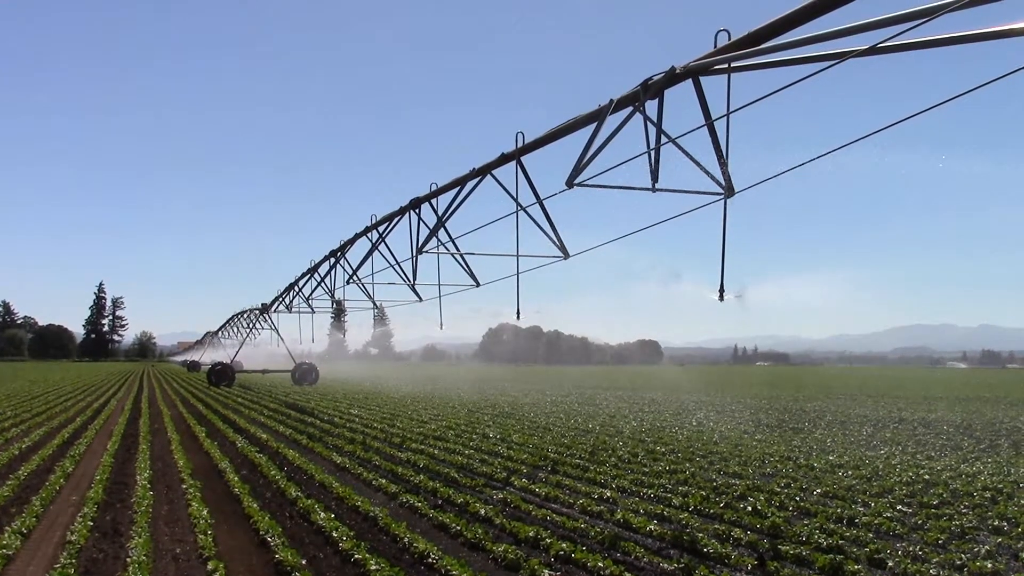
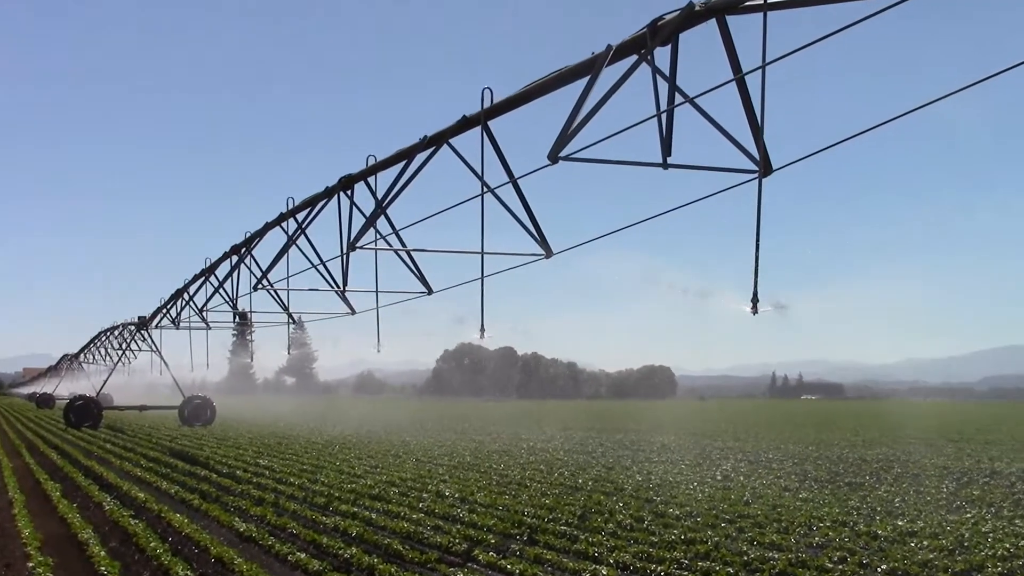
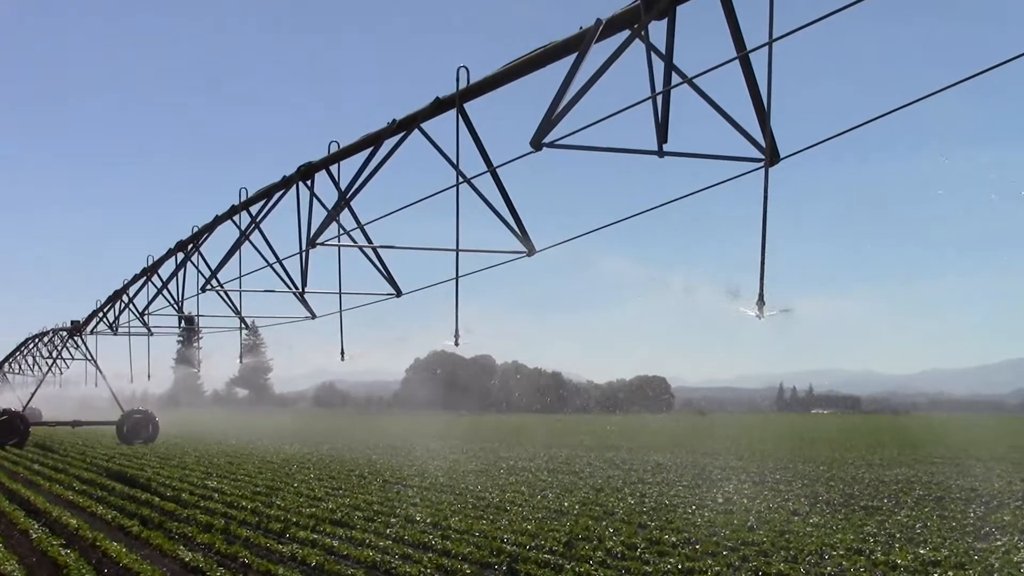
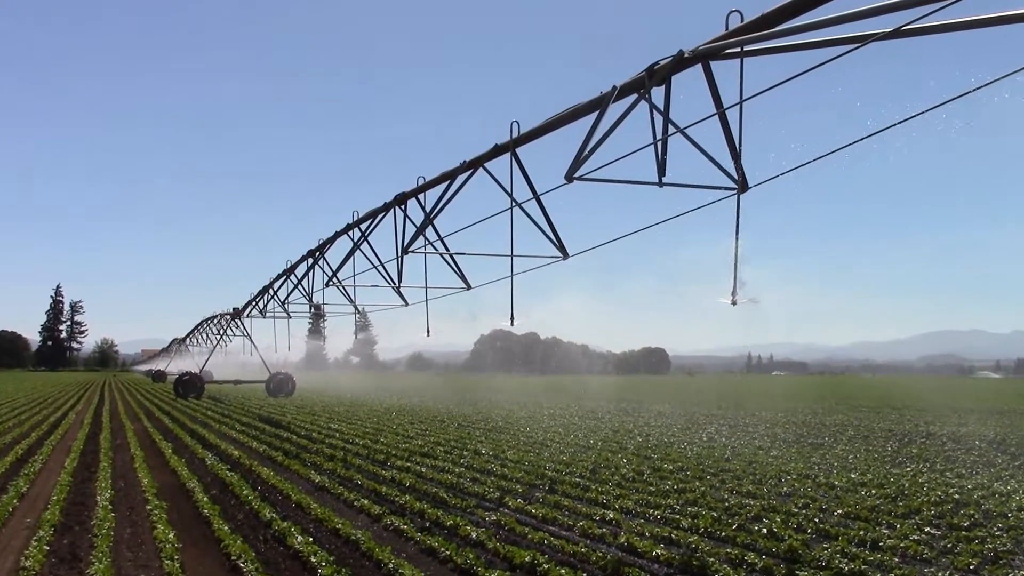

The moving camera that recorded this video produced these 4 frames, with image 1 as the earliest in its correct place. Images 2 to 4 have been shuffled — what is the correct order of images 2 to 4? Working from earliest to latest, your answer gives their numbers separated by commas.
4, 2, 3
